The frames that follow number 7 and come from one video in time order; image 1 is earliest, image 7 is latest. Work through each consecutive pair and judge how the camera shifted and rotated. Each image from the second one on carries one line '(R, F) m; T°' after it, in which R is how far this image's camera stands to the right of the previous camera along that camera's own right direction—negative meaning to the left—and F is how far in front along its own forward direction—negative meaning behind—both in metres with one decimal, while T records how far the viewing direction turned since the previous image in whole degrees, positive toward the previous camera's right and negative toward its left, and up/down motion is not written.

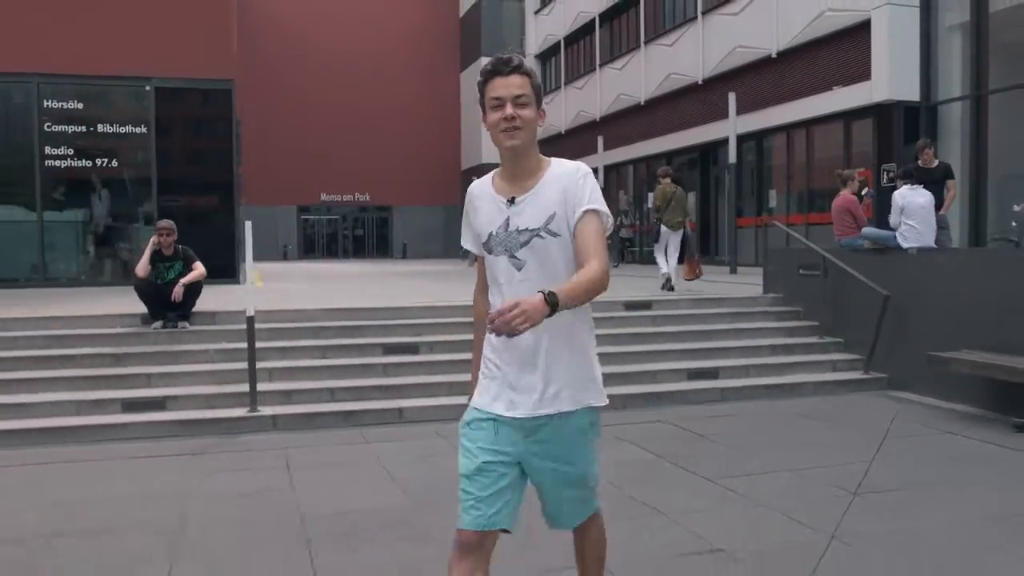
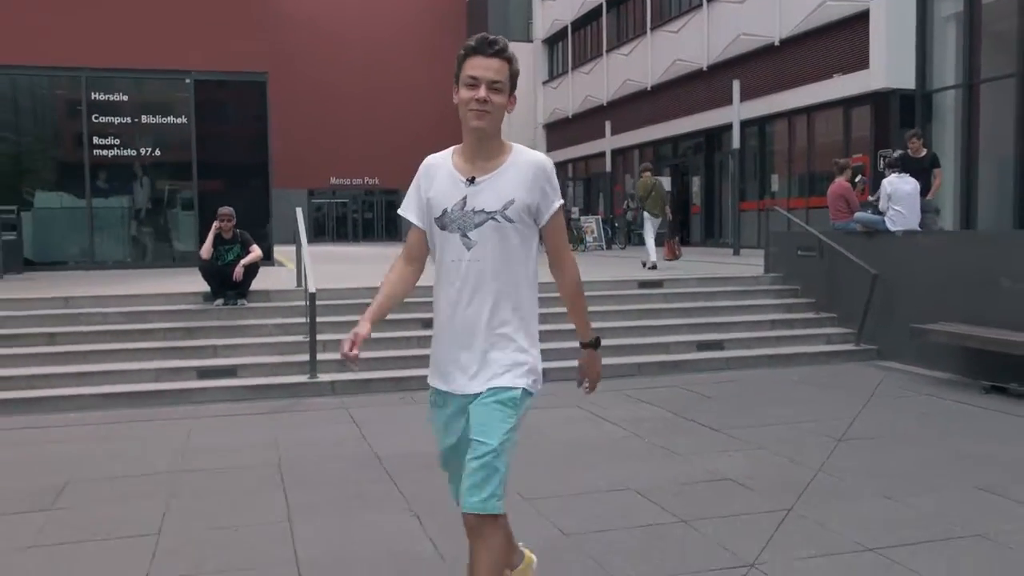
(-0.2, -0.9) m; 0°
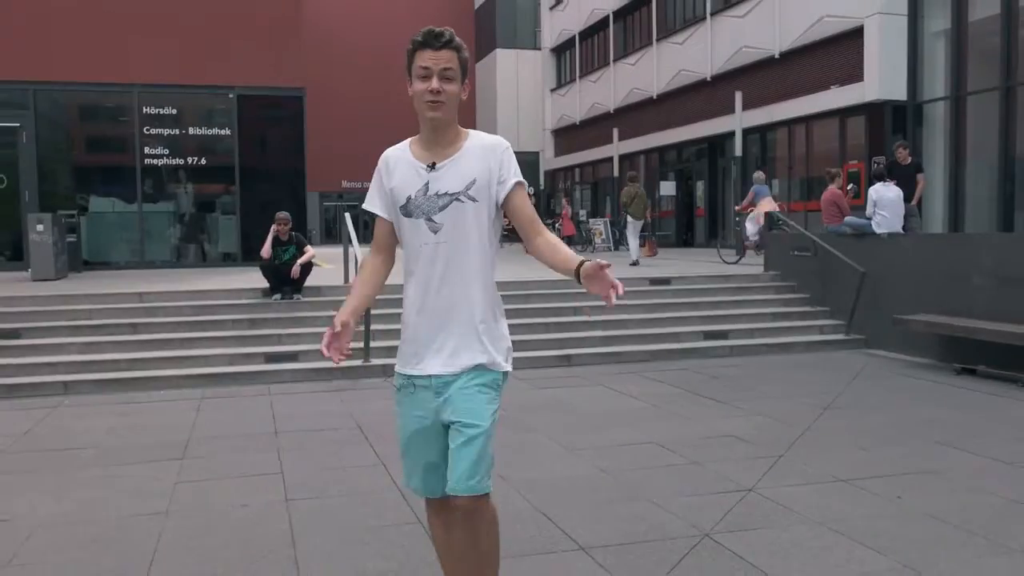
(-0.3, -1.1) m; 0°
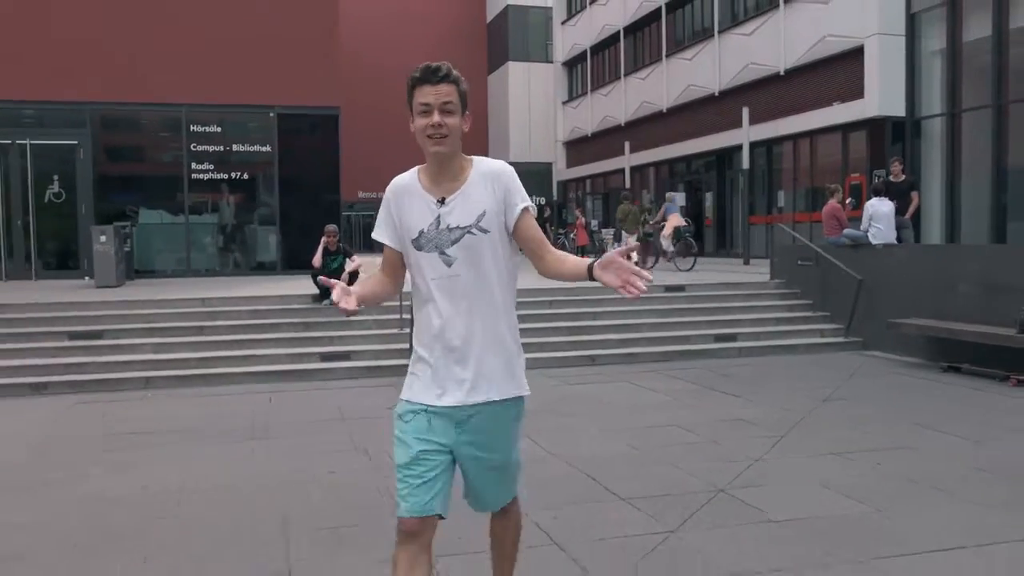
(-0.3, -1.1) m; 0°
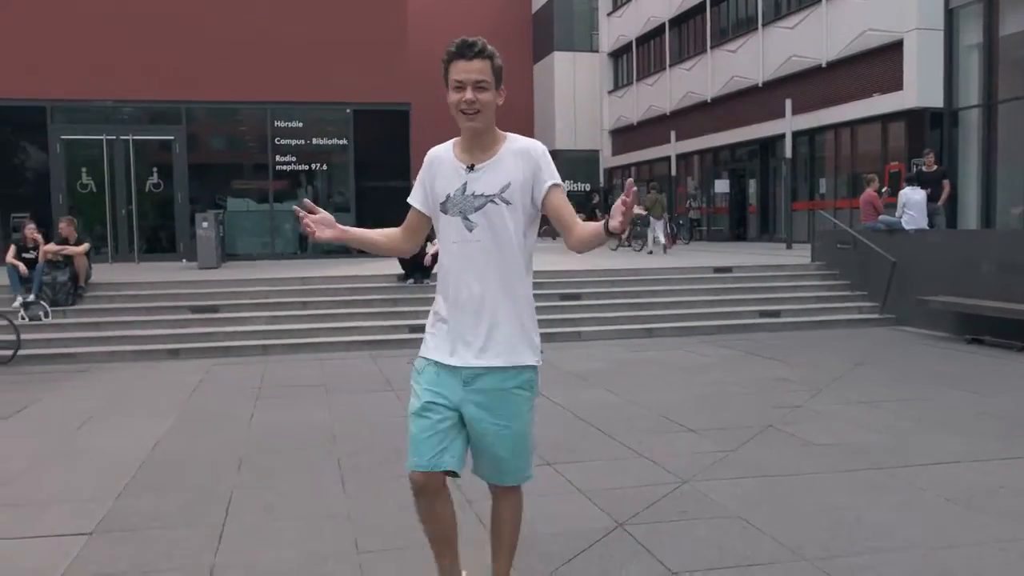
(-0.4, -1.4) m; -2°
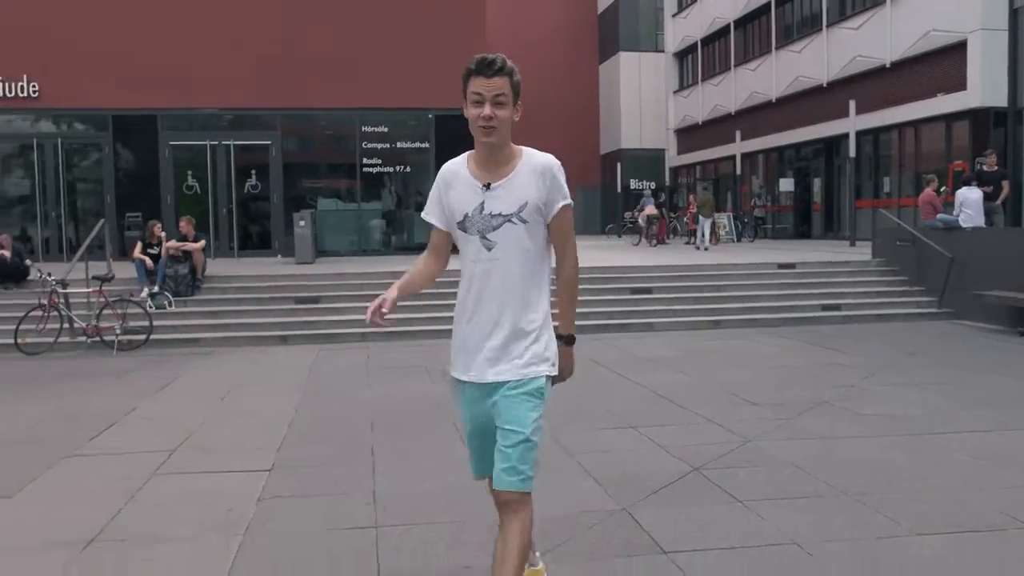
(-0.2, -1.0) m; -4°
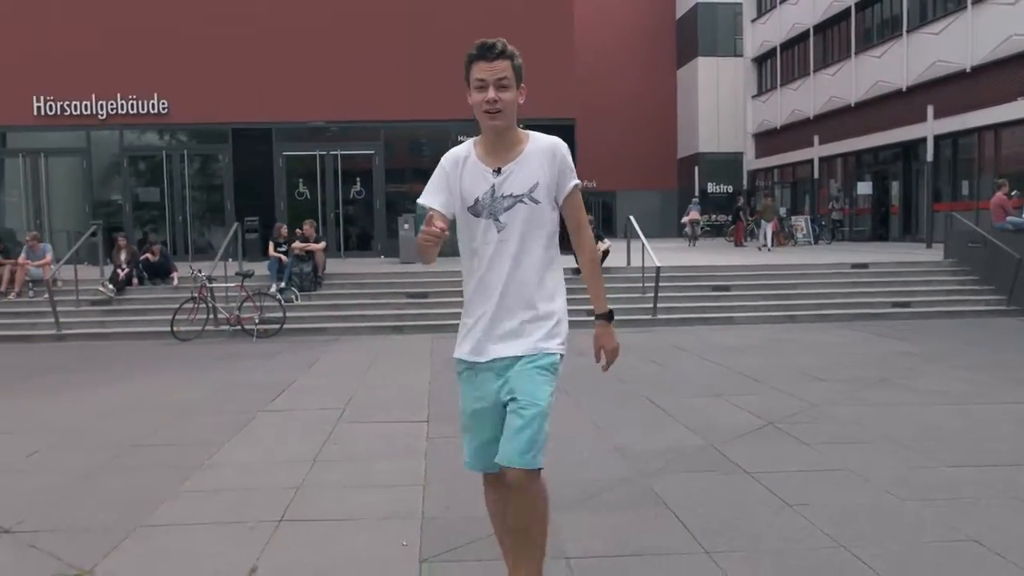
(-0.3, -1.3) m; -5°
